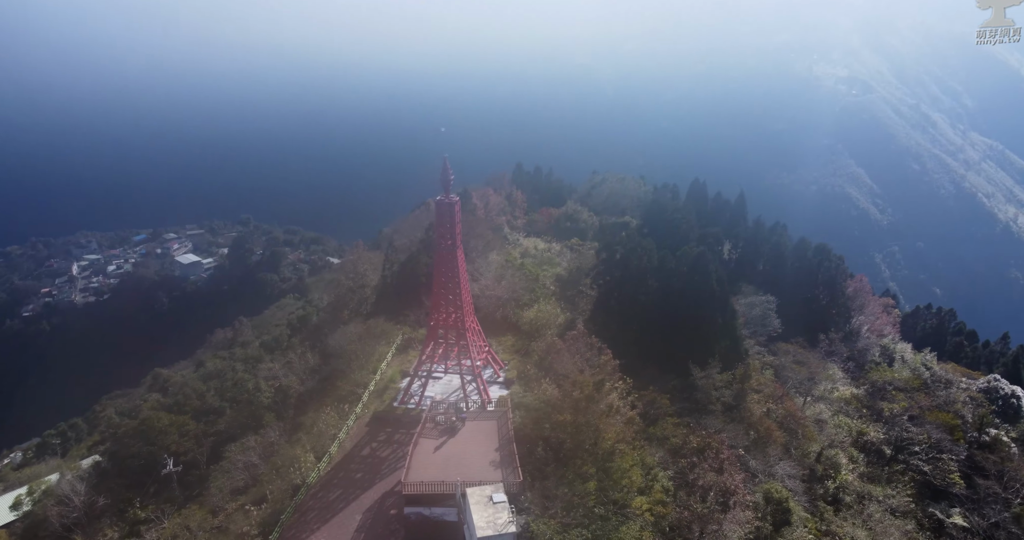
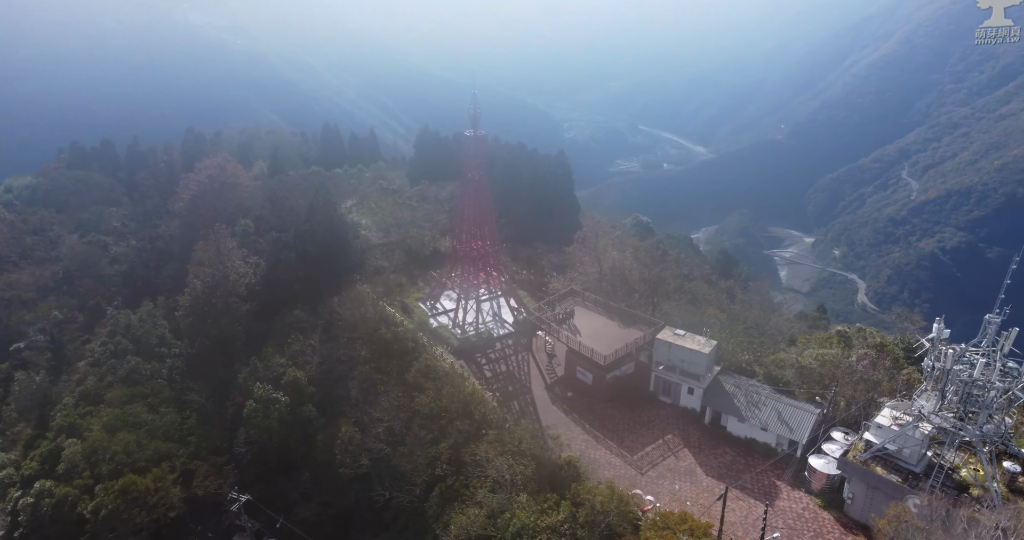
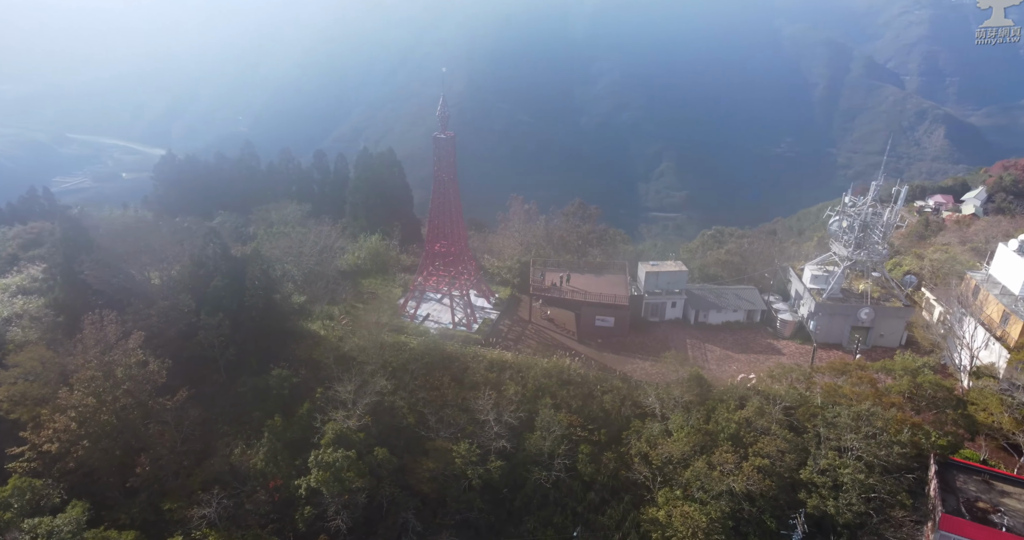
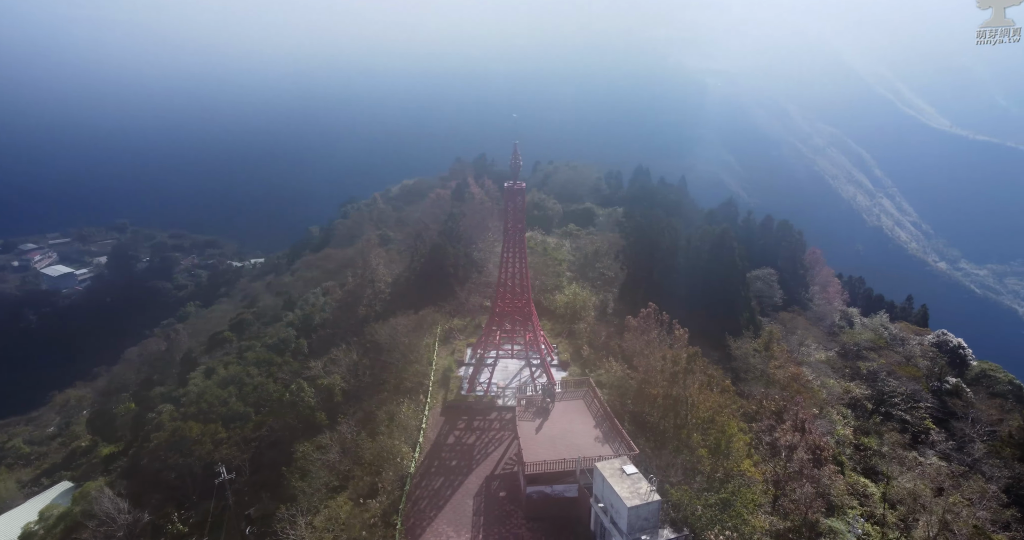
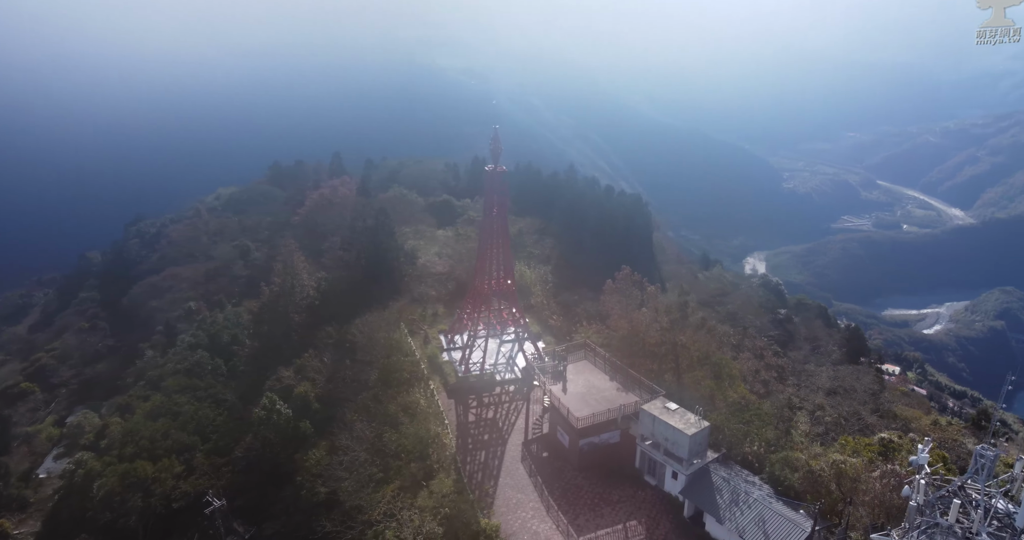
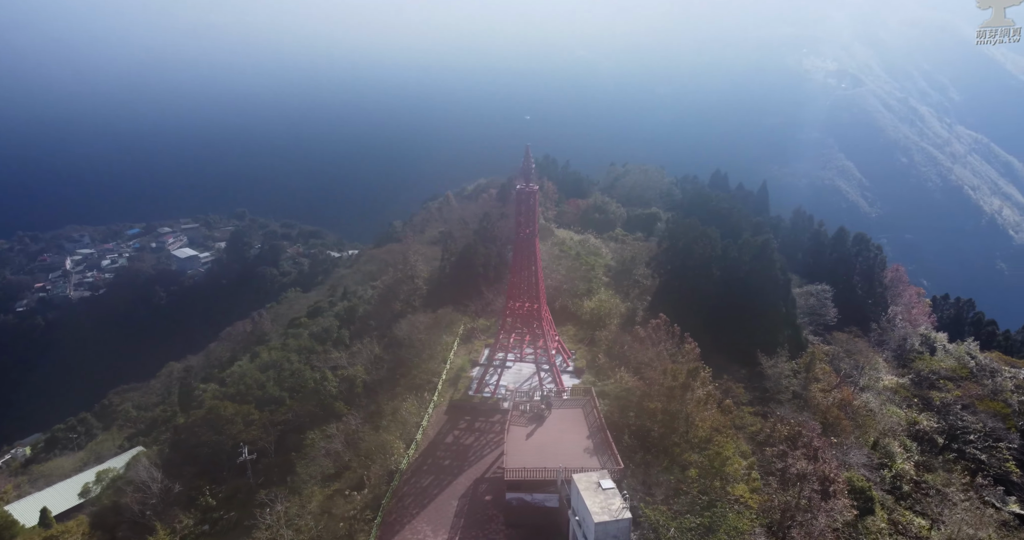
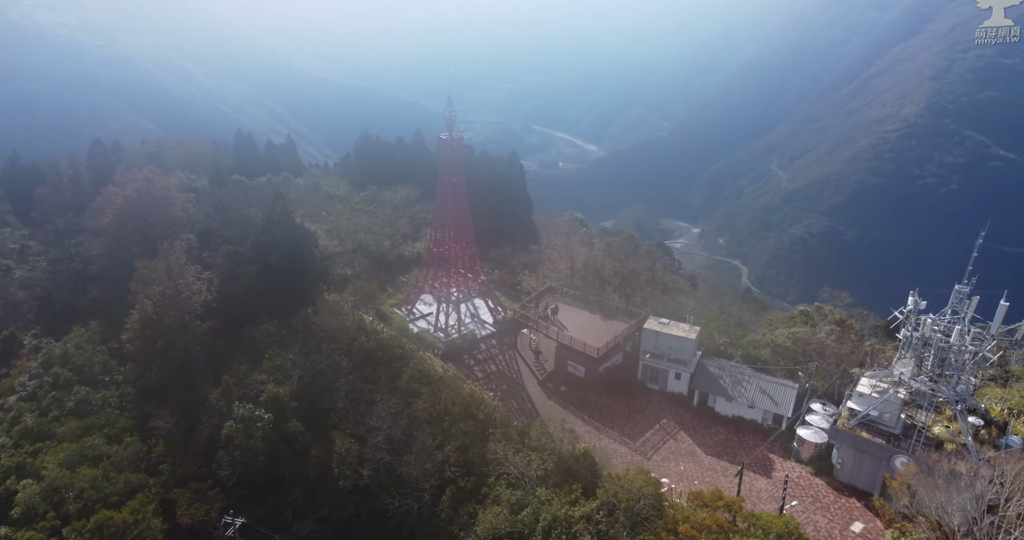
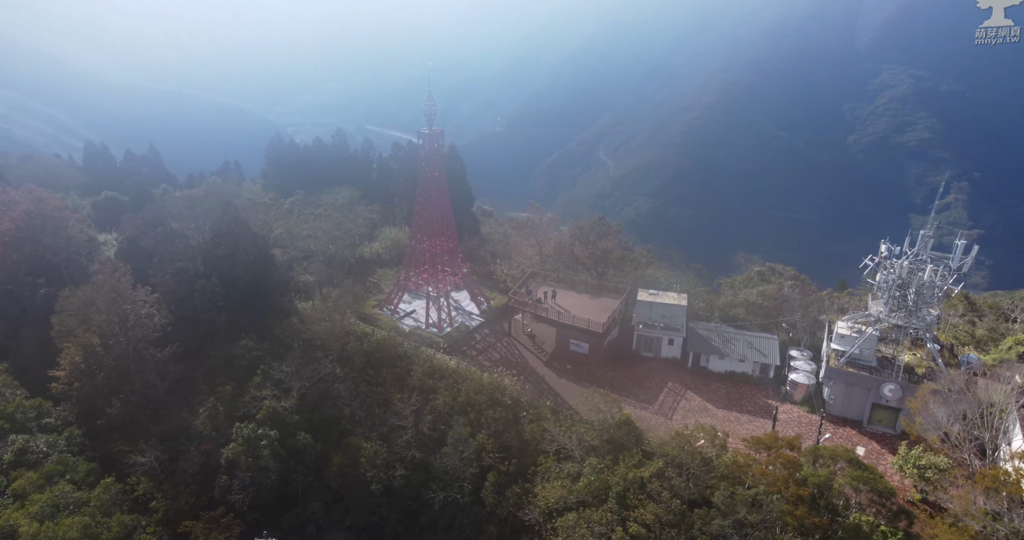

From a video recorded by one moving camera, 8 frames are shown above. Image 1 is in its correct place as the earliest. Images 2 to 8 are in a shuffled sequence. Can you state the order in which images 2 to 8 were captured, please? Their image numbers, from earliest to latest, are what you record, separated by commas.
6, 4, 5, 2, 7, 8, 3
